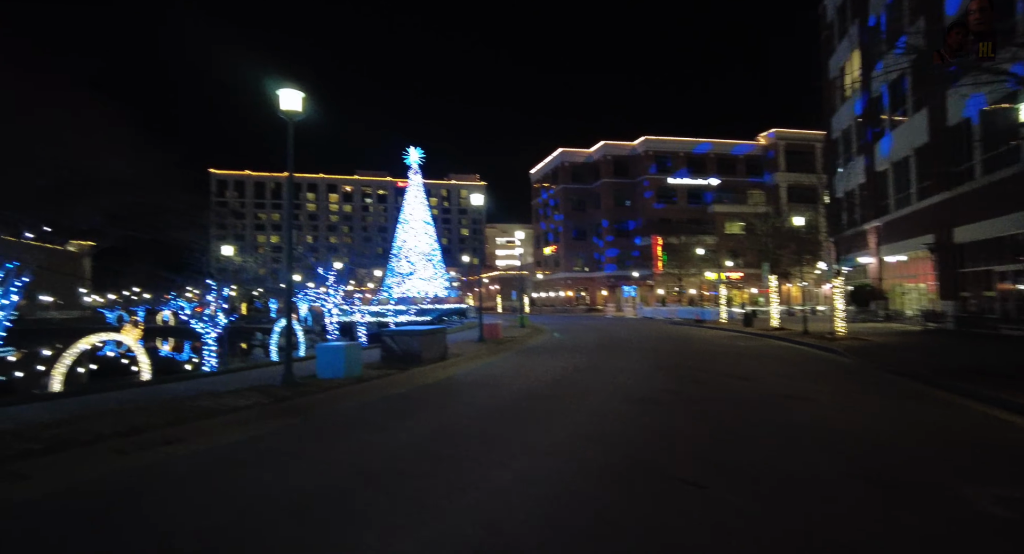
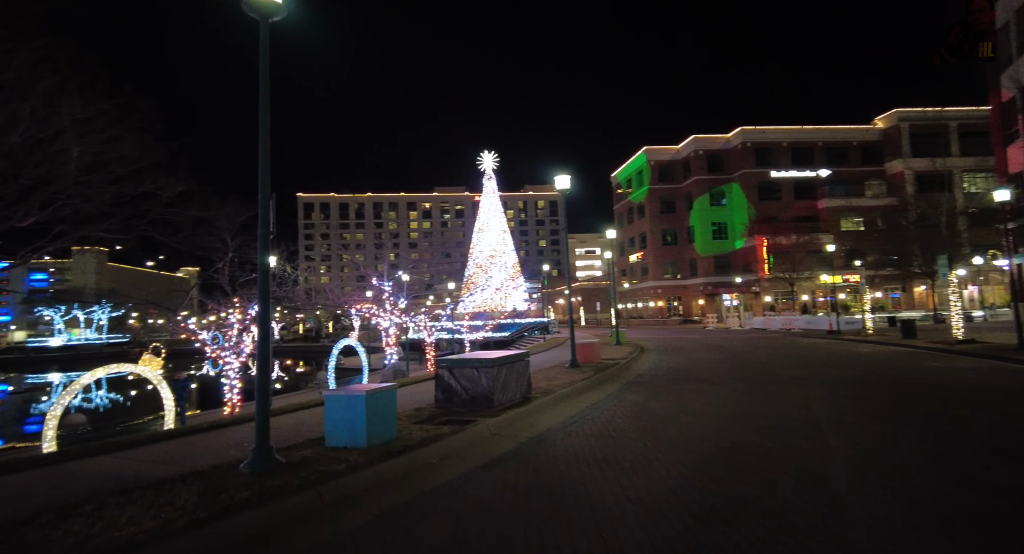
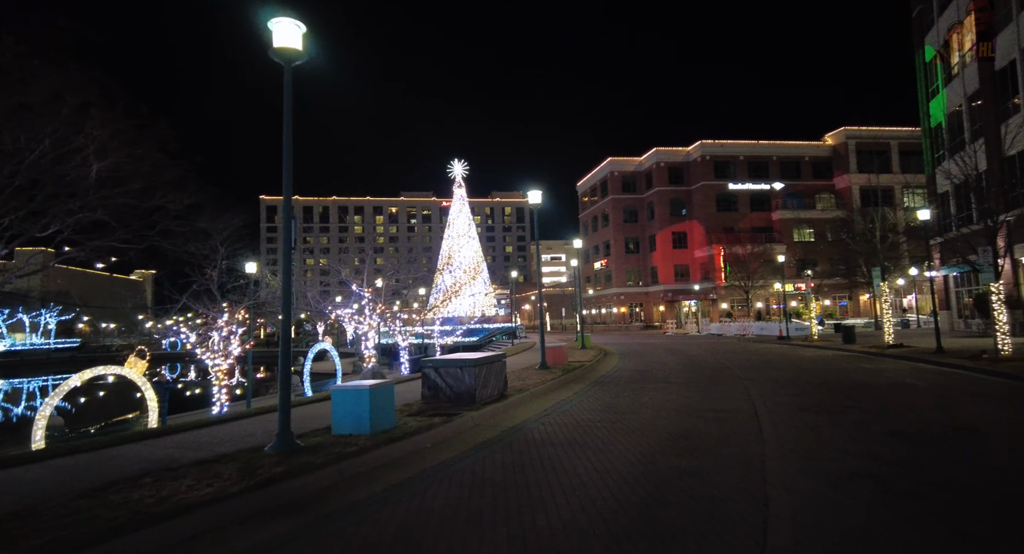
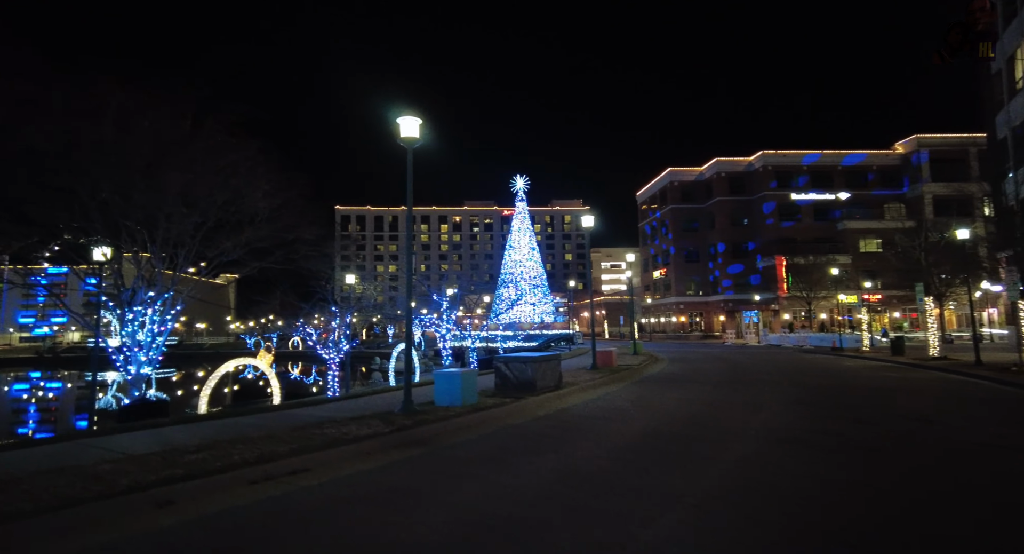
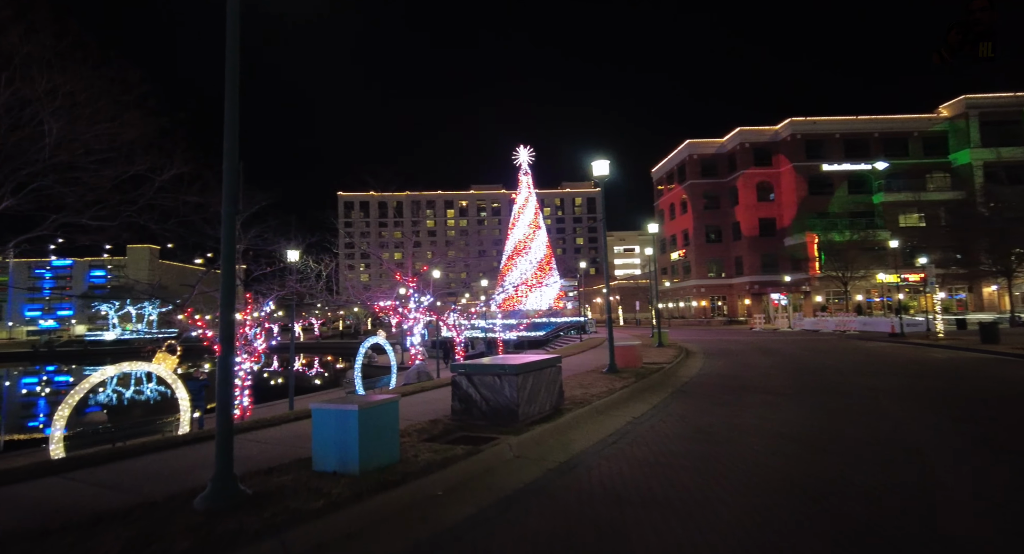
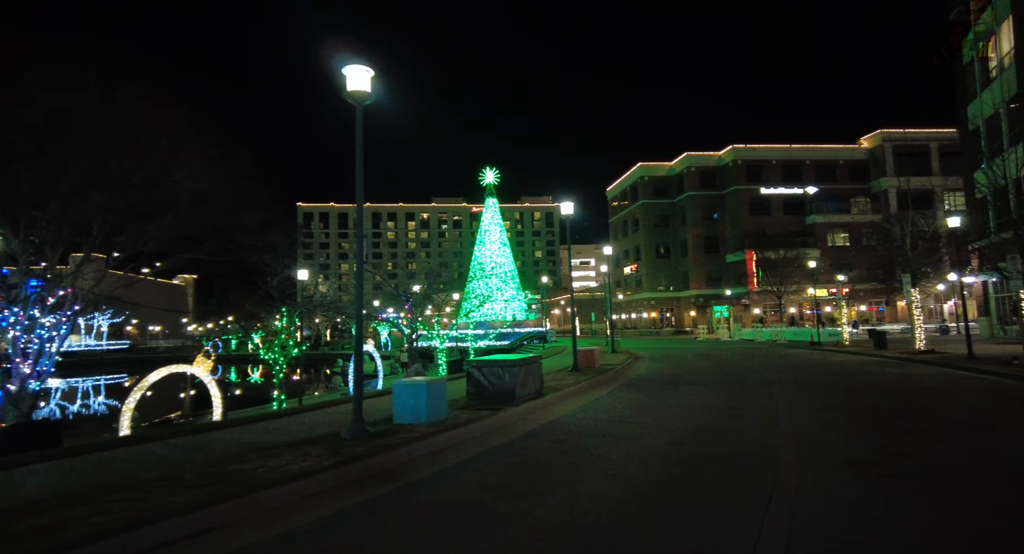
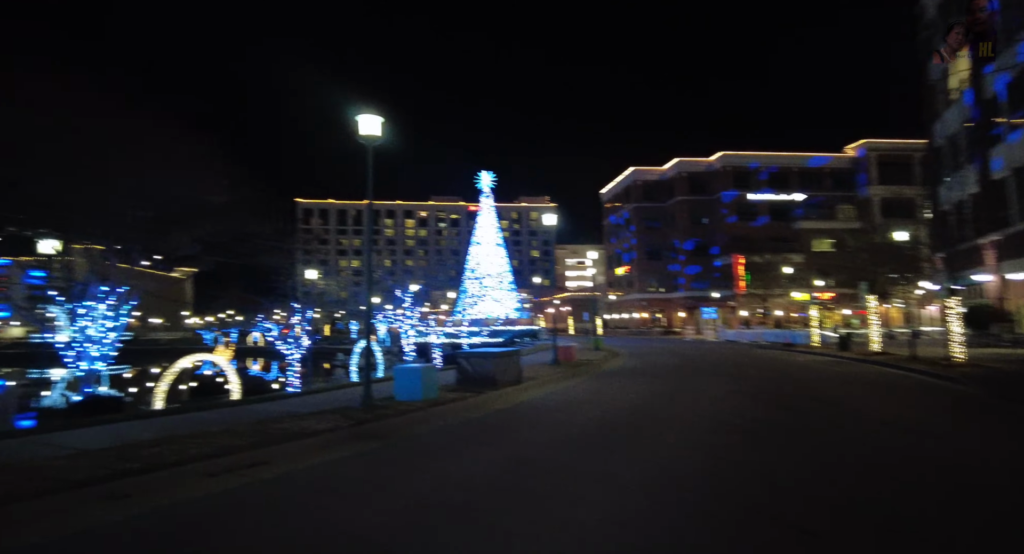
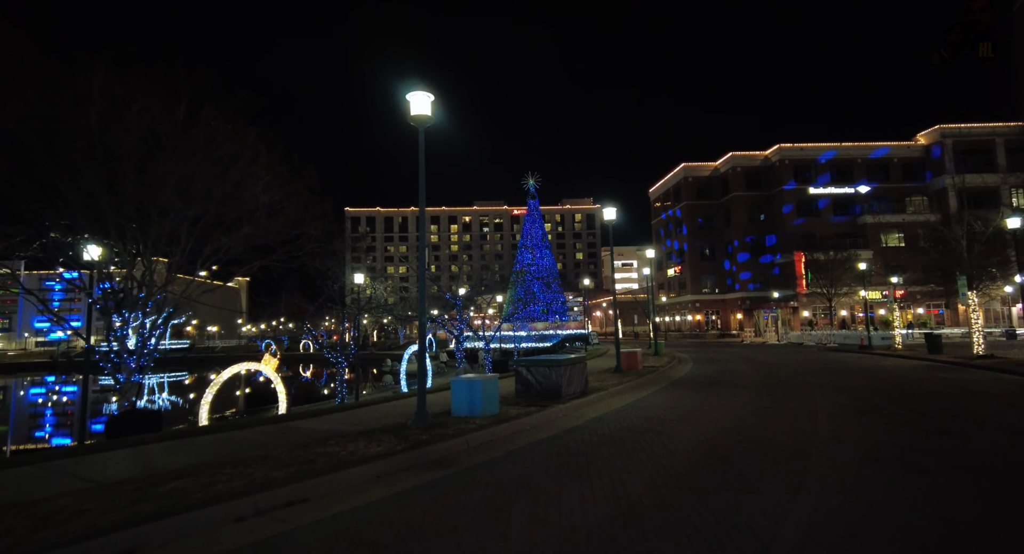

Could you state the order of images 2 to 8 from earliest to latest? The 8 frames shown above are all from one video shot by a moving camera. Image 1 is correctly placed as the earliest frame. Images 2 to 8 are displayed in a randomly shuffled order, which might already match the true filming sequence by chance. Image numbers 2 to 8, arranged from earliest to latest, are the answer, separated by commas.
7, 4, 8, 6, 3, 2, 5
